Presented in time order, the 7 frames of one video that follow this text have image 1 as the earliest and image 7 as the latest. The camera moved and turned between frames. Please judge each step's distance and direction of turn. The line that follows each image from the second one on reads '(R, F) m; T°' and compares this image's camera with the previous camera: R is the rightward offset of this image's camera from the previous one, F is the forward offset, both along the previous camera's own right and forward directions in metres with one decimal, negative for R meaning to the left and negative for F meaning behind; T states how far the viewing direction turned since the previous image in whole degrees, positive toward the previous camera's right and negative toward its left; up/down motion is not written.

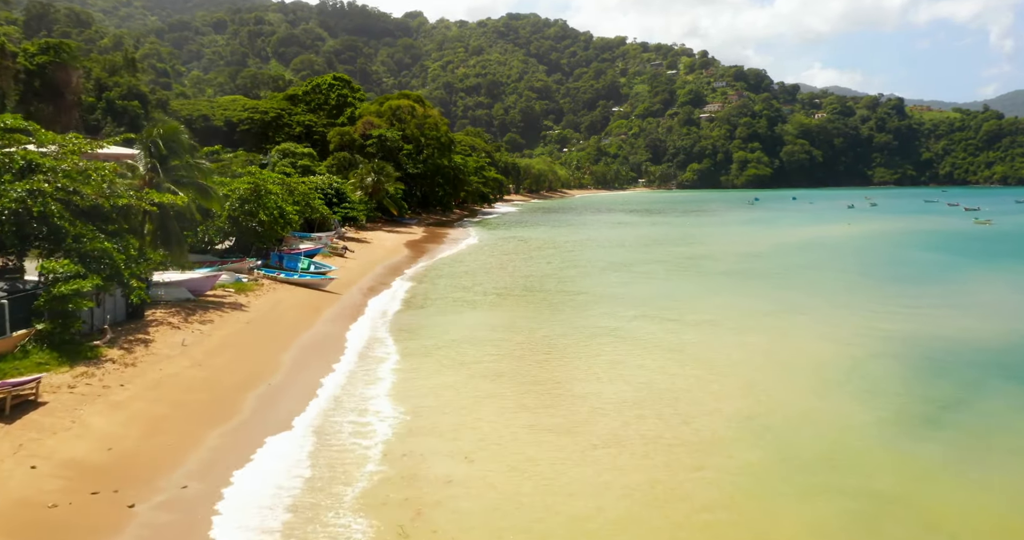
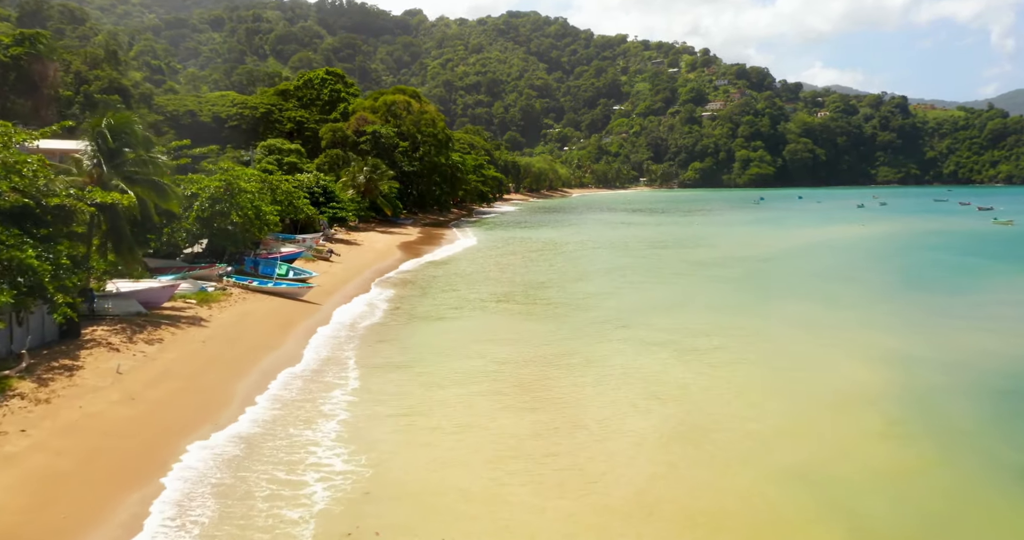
(+0.1, +2.5) m; 0°
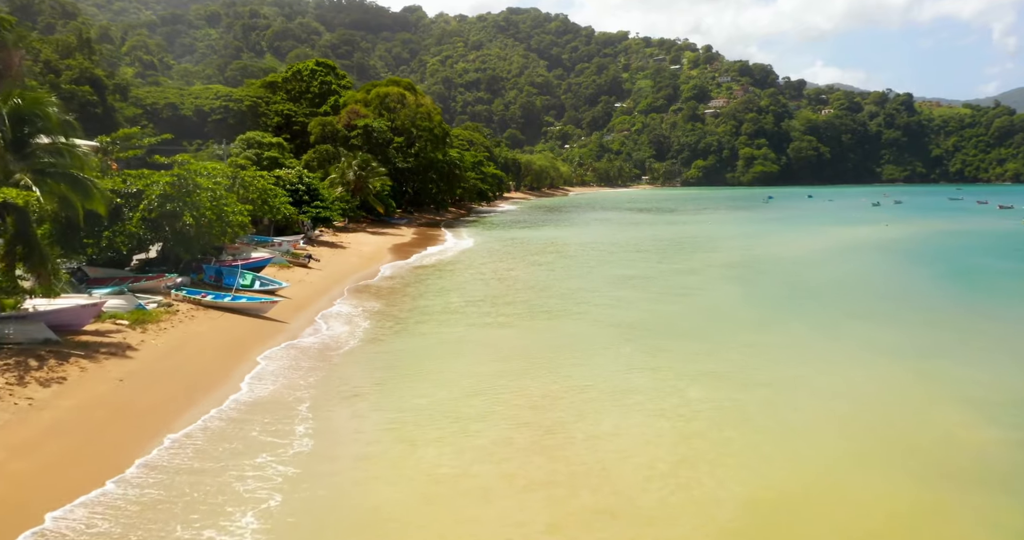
(-0.1, +3.5) m; 0°
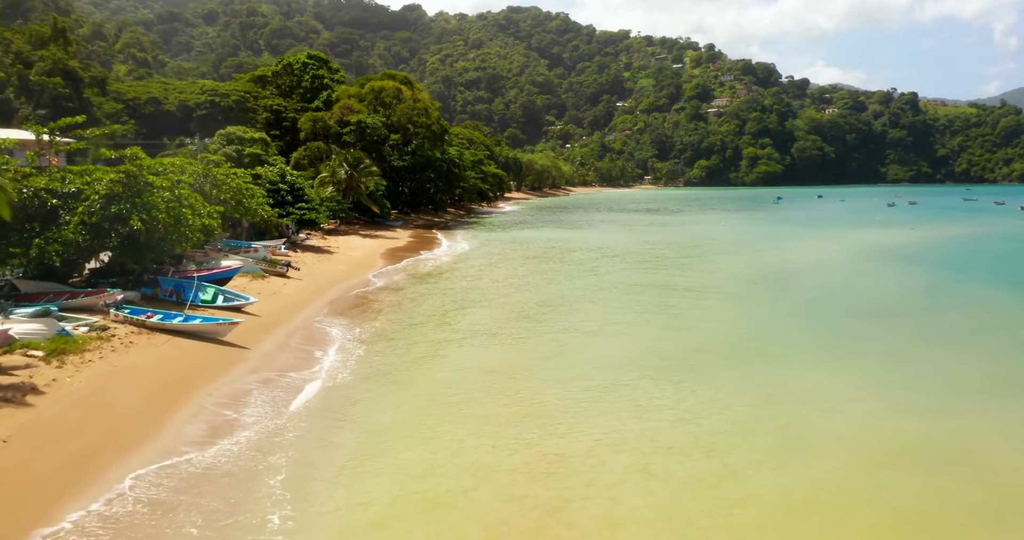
(-0.2, +3.1) m; 0°
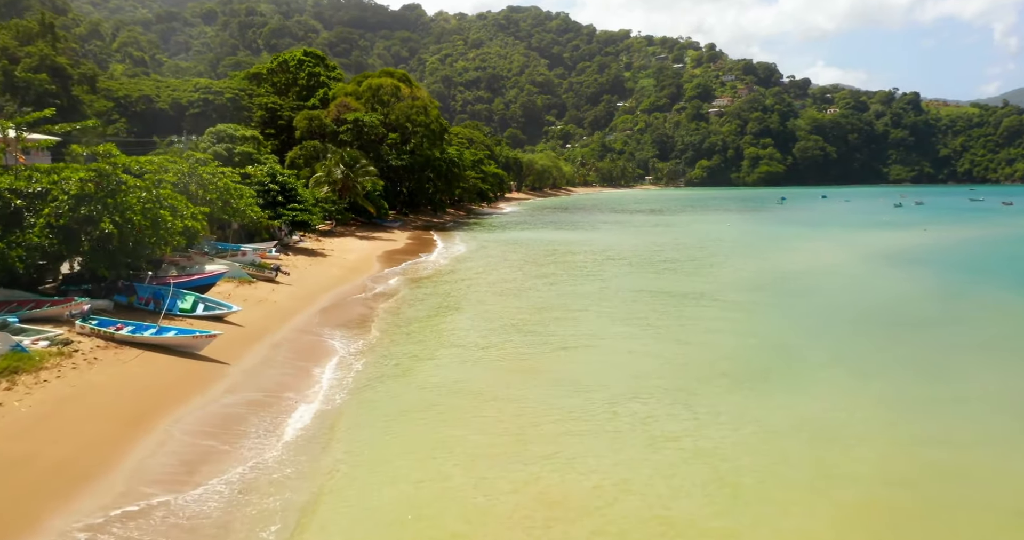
(-0.1, +1.4) m; 0°
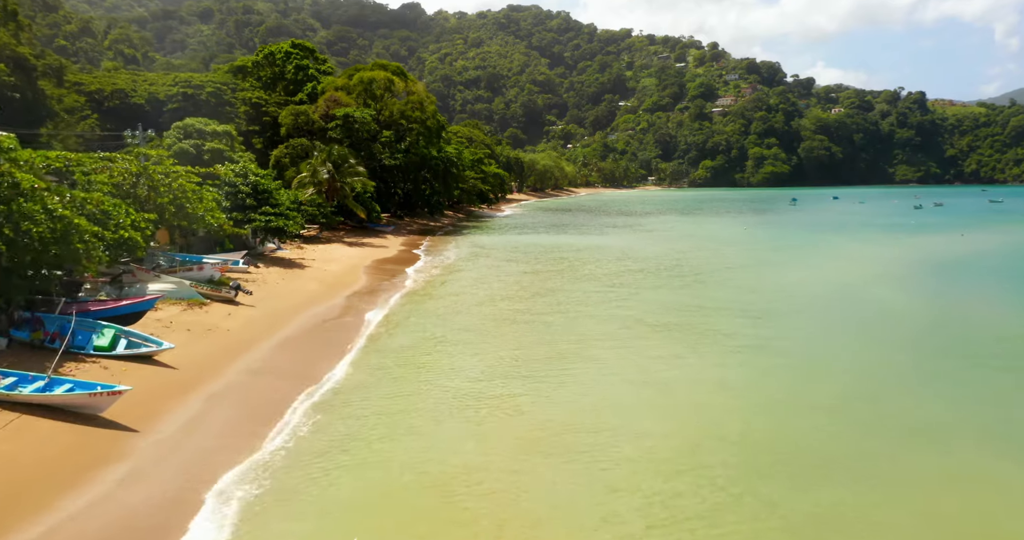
(-0.2, +3.8) m; 0°
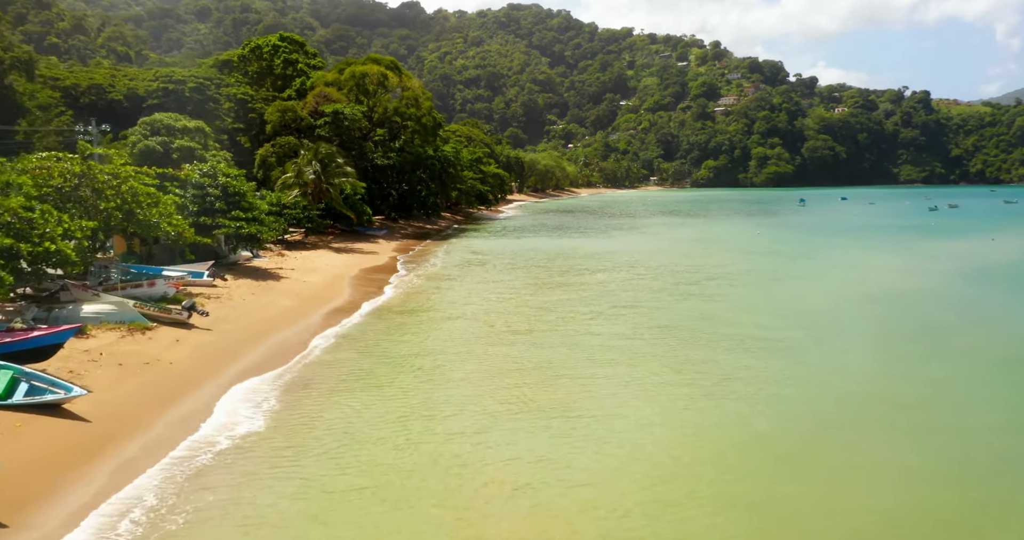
(0.0, +2.8) m; 0°
